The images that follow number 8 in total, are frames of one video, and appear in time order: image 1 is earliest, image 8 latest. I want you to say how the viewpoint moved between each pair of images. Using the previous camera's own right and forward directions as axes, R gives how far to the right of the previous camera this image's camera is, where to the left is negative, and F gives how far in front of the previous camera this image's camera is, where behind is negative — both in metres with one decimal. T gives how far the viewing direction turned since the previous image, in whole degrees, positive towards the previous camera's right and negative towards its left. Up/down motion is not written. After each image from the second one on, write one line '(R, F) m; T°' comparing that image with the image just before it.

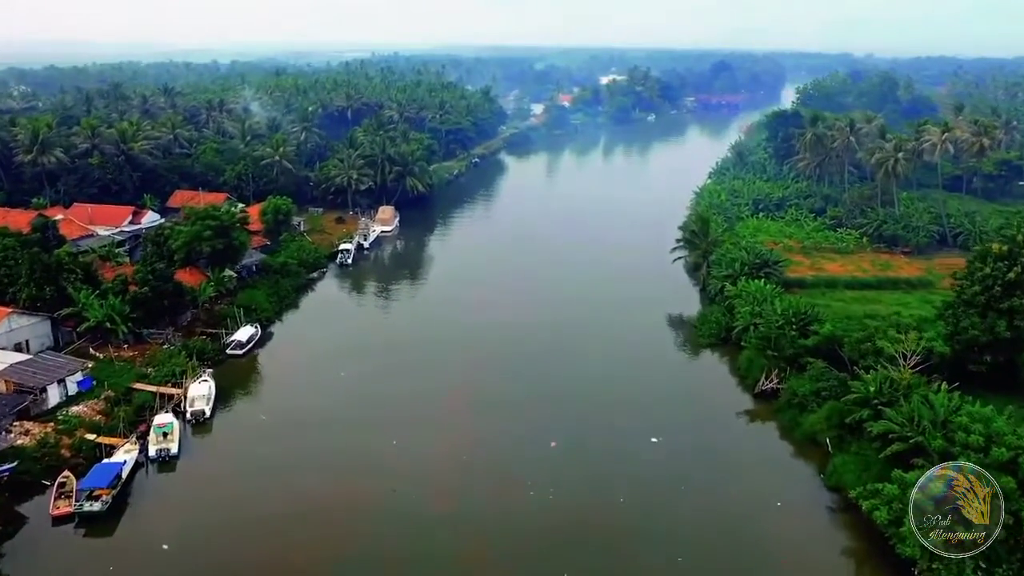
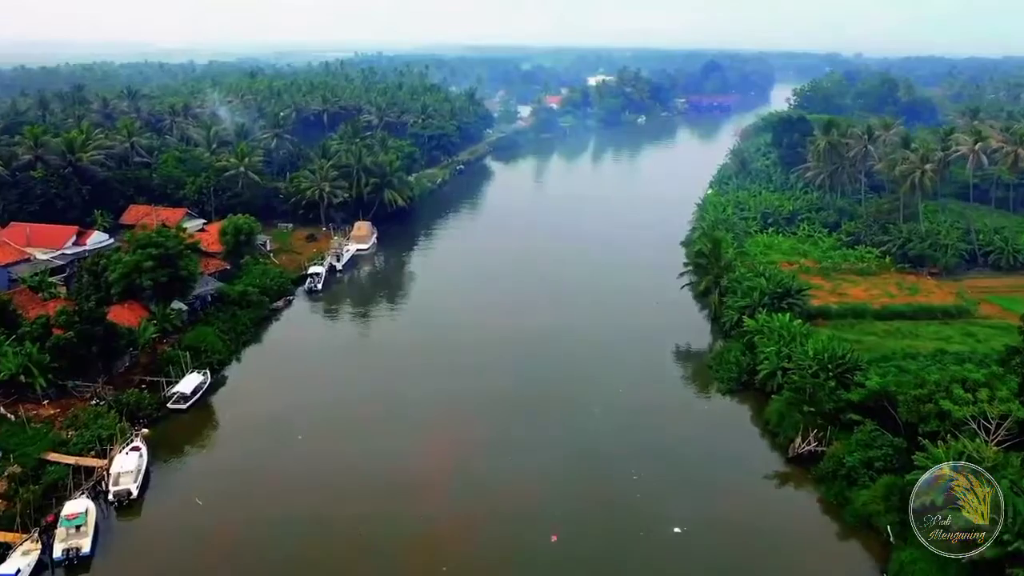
(-0.1, +4.1) m; +1°
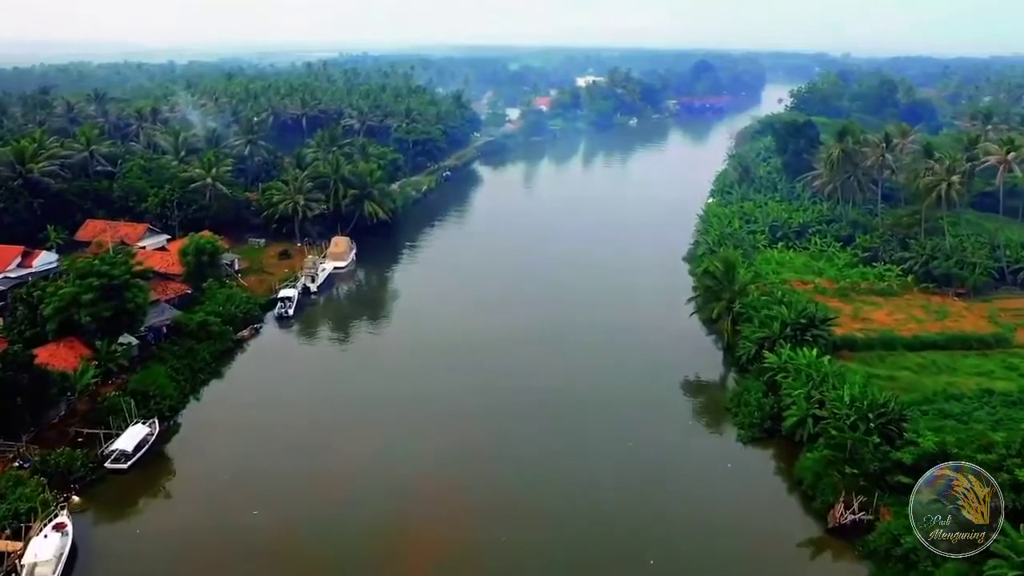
(-0.1, +3.3) m; +1°
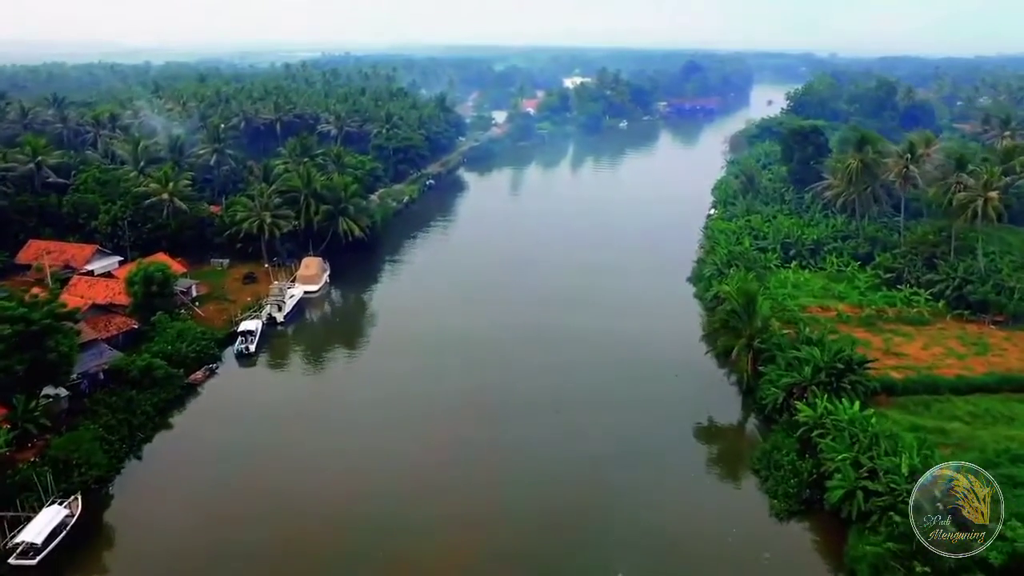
(-0.1, +3.7) m; +1°
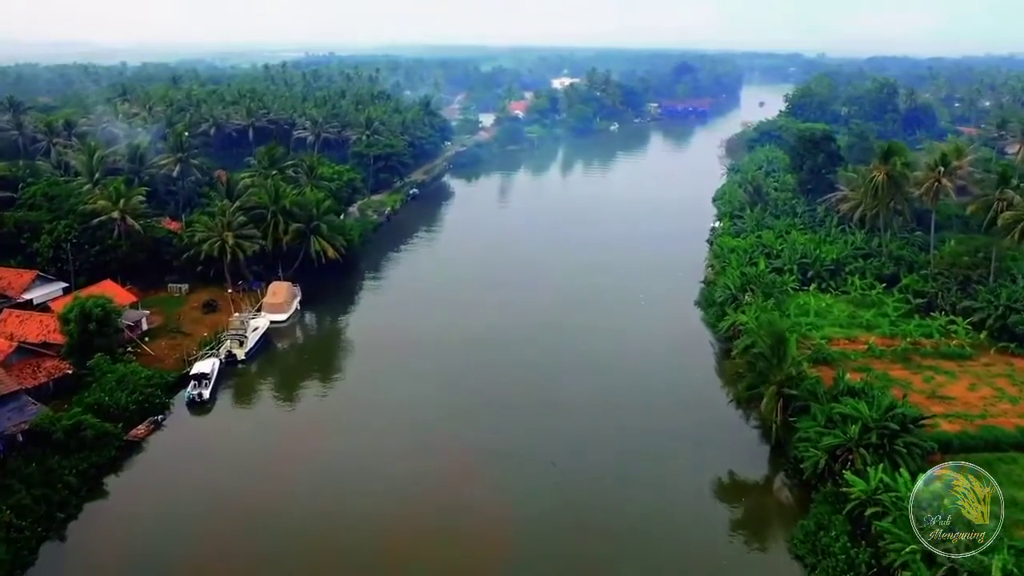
(-0.1, +3.7) m; +1°
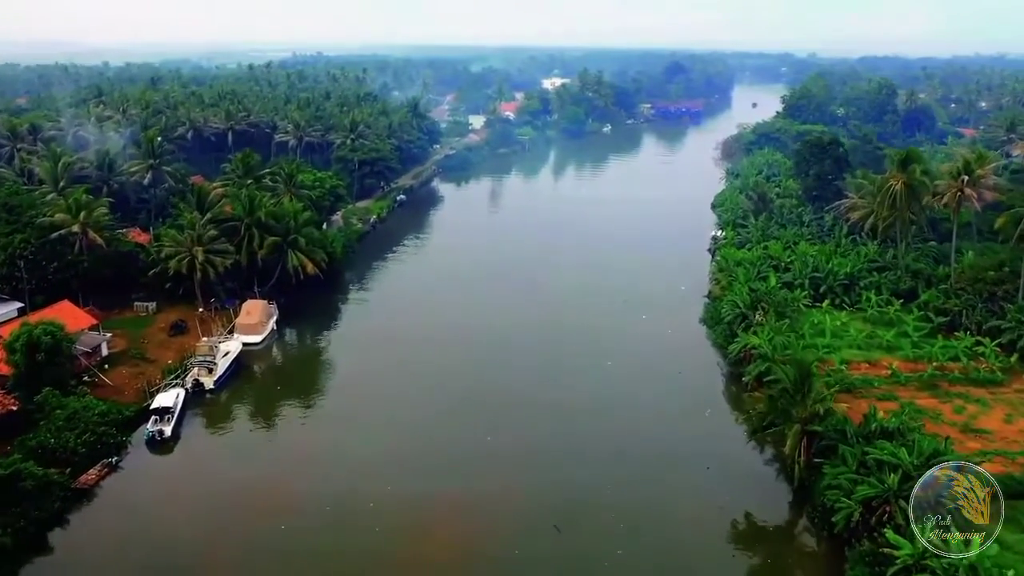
(-0.1, +2.4) m; +1°
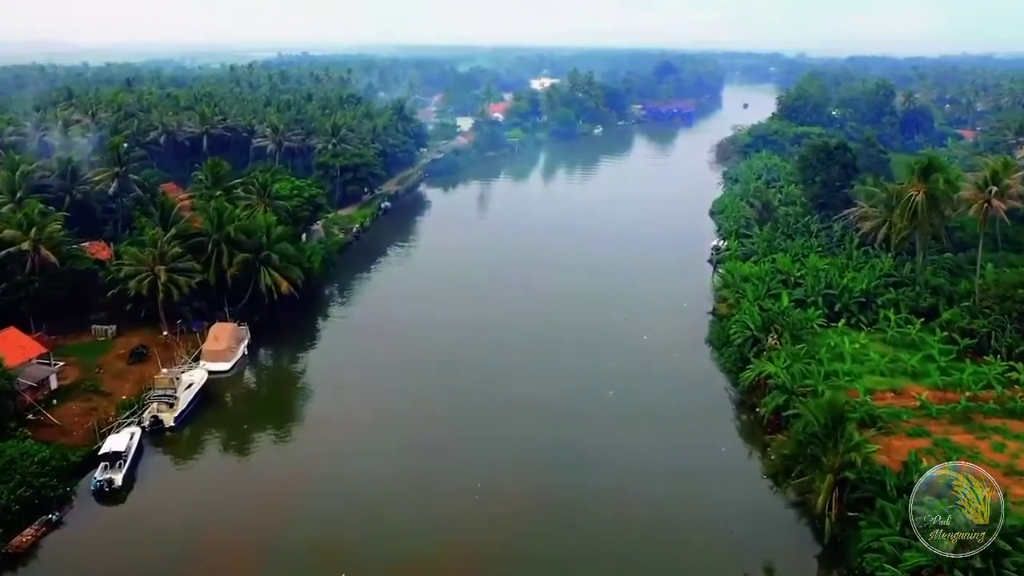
(-0.1, +2.5) m; +1°
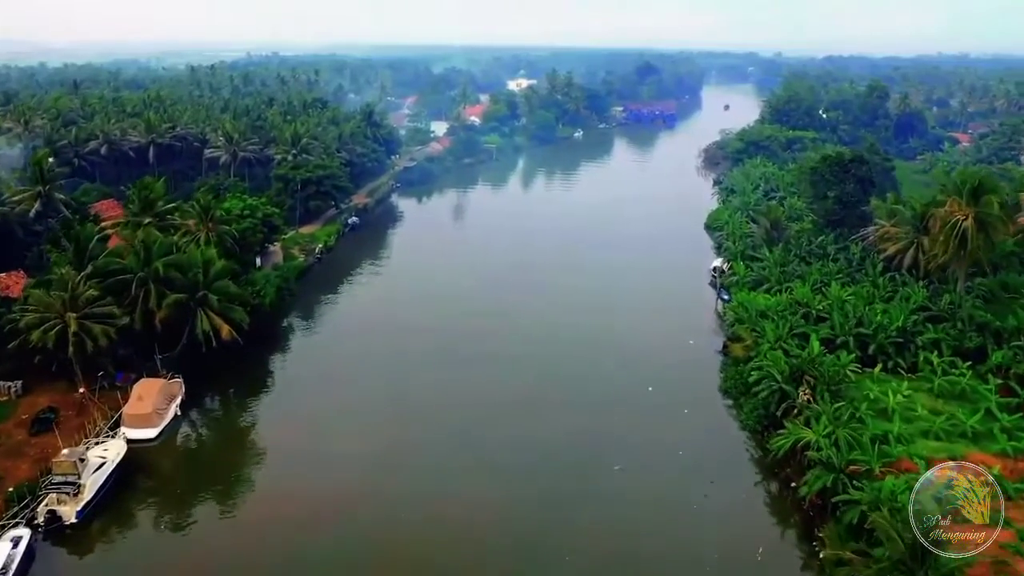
(-0.2, +4.5) m; +2°
